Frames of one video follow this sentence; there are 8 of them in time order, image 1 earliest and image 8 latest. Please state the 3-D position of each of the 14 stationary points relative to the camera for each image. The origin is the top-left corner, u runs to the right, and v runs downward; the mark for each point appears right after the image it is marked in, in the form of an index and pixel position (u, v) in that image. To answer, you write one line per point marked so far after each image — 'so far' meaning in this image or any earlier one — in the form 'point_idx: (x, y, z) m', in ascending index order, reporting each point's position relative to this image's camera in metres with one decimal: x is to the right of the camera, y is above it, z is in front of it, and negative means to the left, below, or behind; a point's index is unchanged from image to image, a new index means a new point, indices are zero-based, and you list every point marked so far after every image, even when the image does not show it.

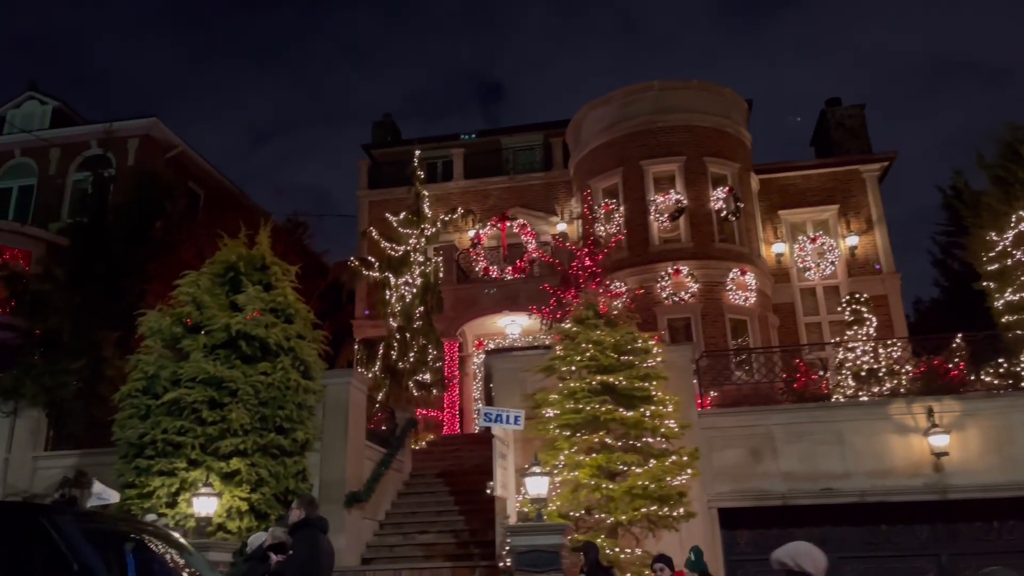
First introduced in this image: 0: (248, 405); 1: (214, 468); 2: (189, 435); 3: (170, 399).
0: (-3.3, -1.5, +9.8) m
1: (-3.6, -2.2, +9.4) m
2: (-4.0, -1.8, +9.5) m
3: (-4.2, -1.4, +9.6) m
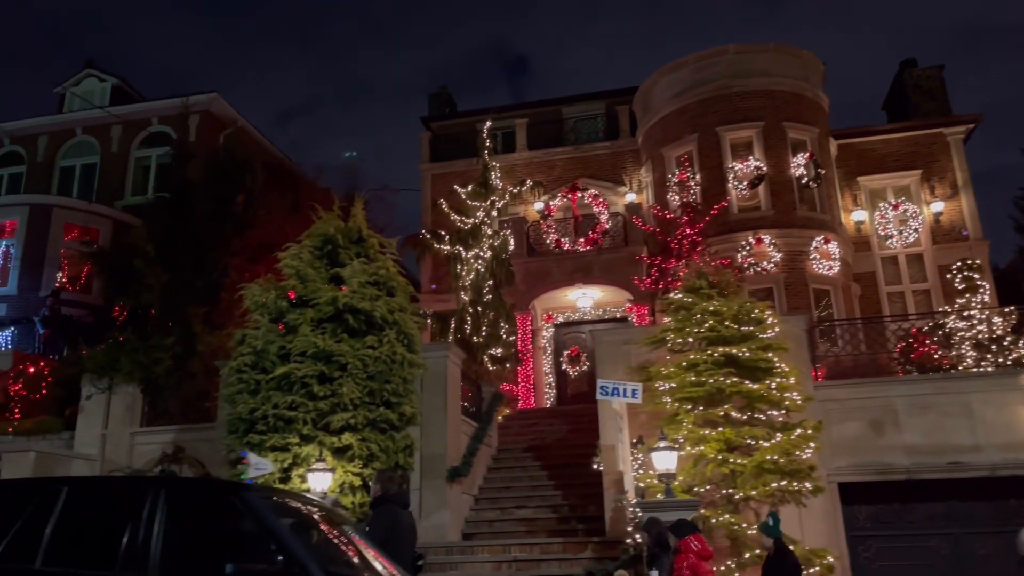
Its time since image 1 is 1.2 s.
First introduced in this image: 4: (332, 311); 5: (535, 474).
0: (-1.9, -1.1, +9.6) m
1: (-2.2, -1.9, +9.3) m
2: (-2.6, -1.5, +9.4) m
3: (-2.8, -1.1, +9.4) m
4: (-2.3, -0.3, +9.8) m
5: (+0.4, -3.1, +12.7) m
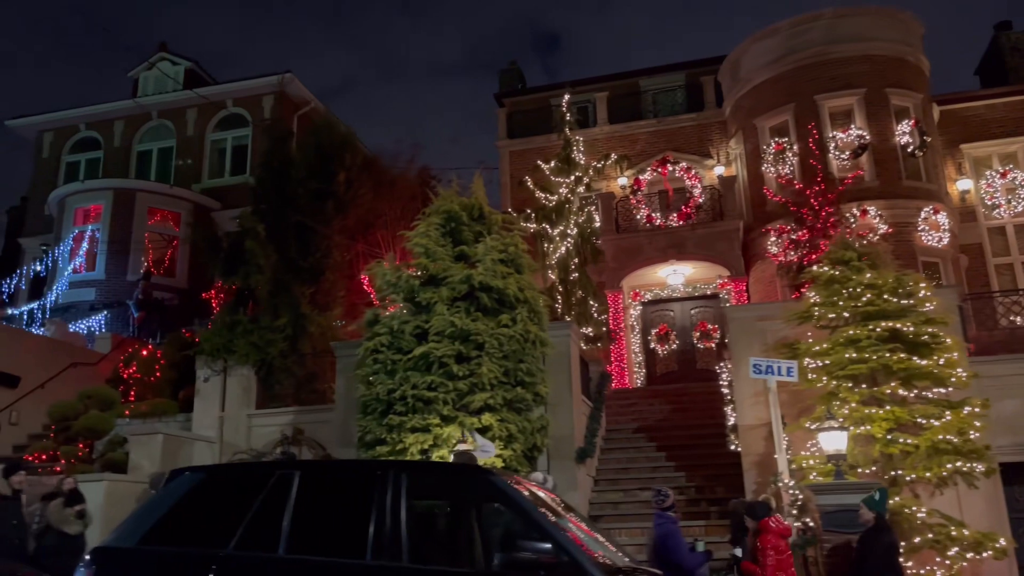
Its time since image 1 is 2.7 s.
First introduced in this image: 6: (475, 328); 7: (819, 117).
0: (-0.2, -0.9, +9.3) m
1: (-0.5, -1.6, +9.1) m
2: (-0.8, -1.2, +9.2) m
3: (-1.1, -0.8, +9.2) m
4: (-0.6, 0.0, +9.5) m
5: (+2.2, -2.7, +12.4) m
6: (-0.4, -0.5, +9.3) m
7: (+6.7, +3.7, +16.9) m
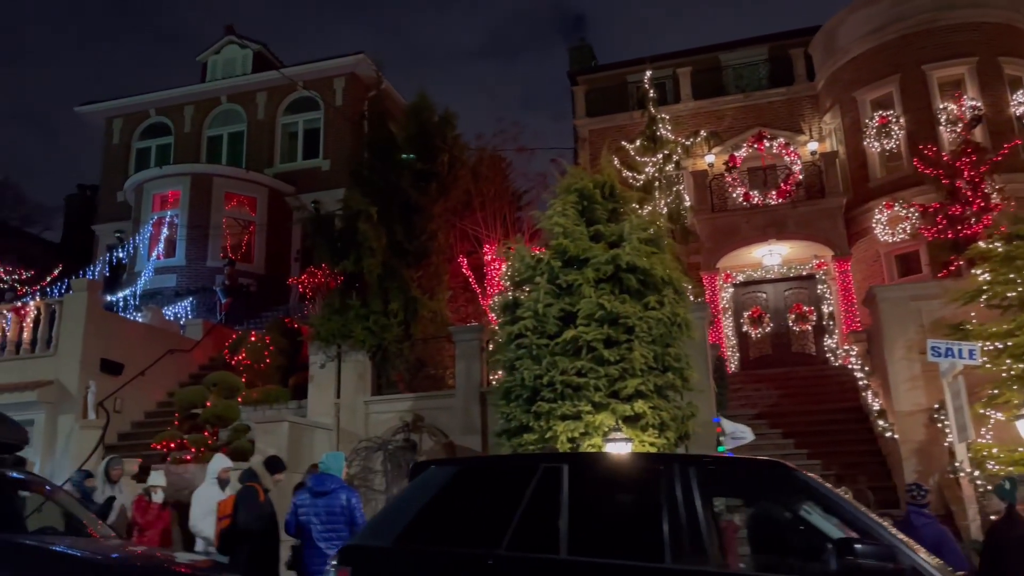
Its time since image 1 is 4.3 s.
0: (+1.5, -0.6, +8.9) m
1: (+1.2, -1.4, +8.7) m
2: (+0.9, -1.0, +8.7) m
3: (+0.6, -0.6, +8.8) m
4: (+1.2, +0.2, +9.1) m
5: (+4.1, -2.4, +11.9) m
6: (+1.3, -0.3, +8.8) m
7: (+8.7, +4.2, +16.2) m
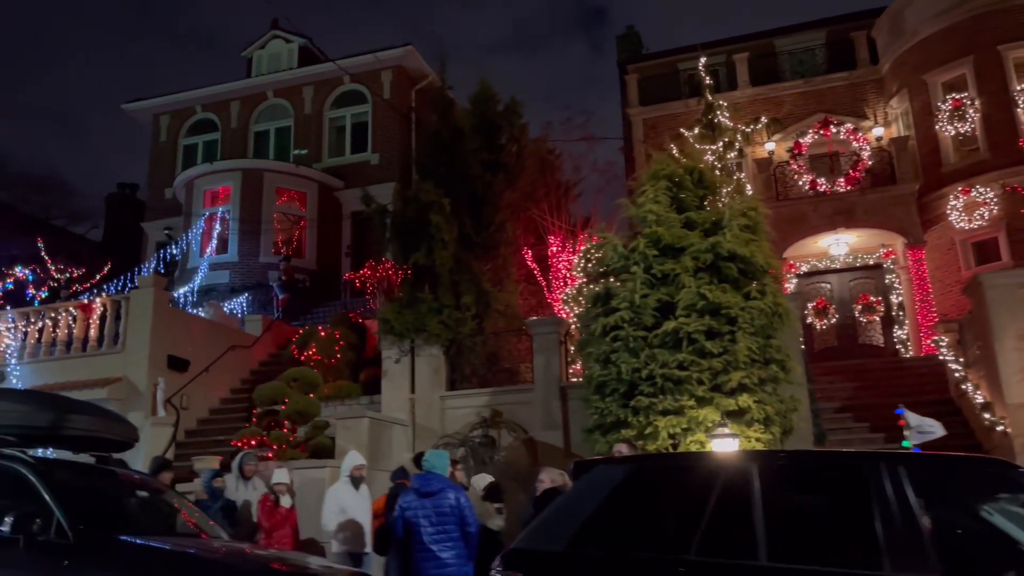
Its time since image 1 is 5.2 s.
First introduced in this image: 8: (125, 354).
0: (+2.6, -0.5, +8.5) m
1: (+2.3, -1.3, +8.3) m
2: (+2.0, -0.9, +8.4) m
3: (+1.7, -0.5, +8.5) m
4: (+2.2, +0.3, +8.7) m
5: (+5.3, -2.2, +11.5) m
6: (+2.4, -0.1, +8.5) m
7: (+9.9, +4.4, +15.6) m
8: (-6.4, -1.1, +12.8) m
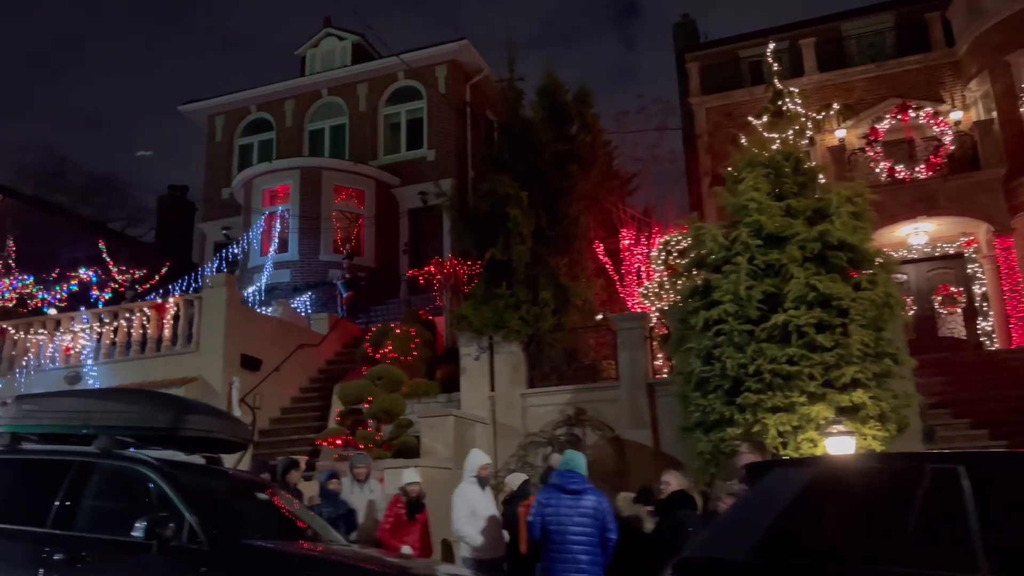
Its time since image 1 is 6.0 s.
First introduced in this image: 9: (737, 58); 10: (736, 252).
0: (+3.7, -0.4, +8.1) m
1: (+3.3, -1.2, +7.9) m
2: (+3.0, -0.8, +8.0) m
3: (+2.8, -0.4, +8.1) m
4: (+3.3, +0.4, +8.3) m
5: (+6.5, -2.1, +10.9) m
6: (+3.4, 0.0, +8.1) m
7: (+11.2, +4.6, +14.8) m
8: (-5.1, -1.1, +12.7) m
9: (+5.9, +5.9, +20.0) m
10: (+2.5, +0.4, +8.6) m
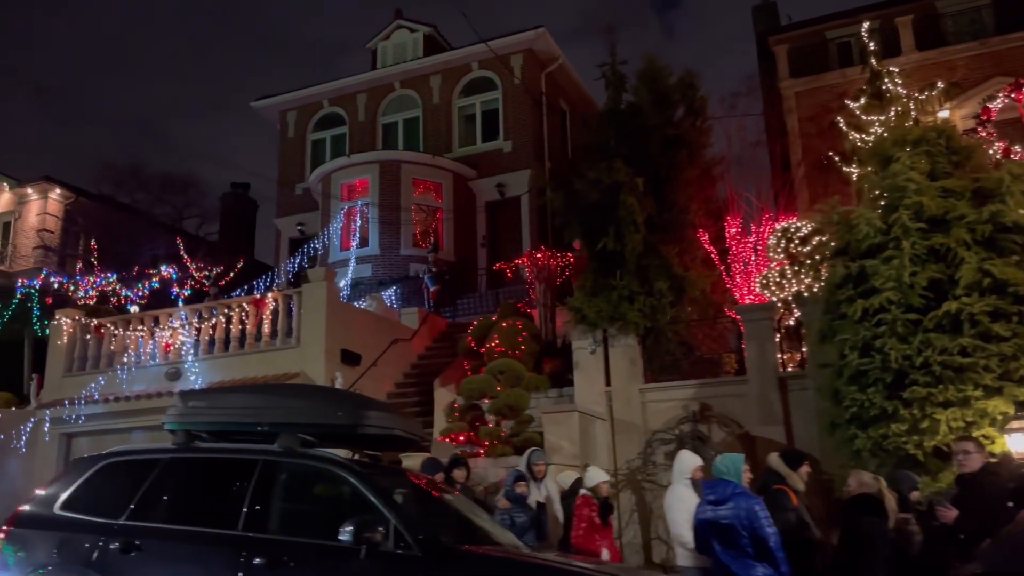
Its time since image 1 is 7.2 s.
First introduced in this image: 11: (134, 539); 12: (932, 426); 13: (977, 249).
0: (+5.1, -0.3, +7.5) m
1: (+4.8, -1.0, +7.3) m
2: (+4.5, -0.6, +7.5) m
3: (+4.2, -0.2, +7.5) m
4: (+4.7, +0.6, +7.7) m
5: (+8.1, -1.9, +10.2) m
6: (+4.9, +0.1, +7.5) m
7: (+12.9, +4.9, +13.8) m
8: (-3.4, -1.0, +12.6) m
9: (+7.9, +6.2, +19.2) m
10: (+4.0, +0.5, +8.0) m
11: (-2.4, -1.6, +4.9) m
12: (+4.1, -1.3, +7.5) m
13: (+4.6, +0.4, +7.7) m
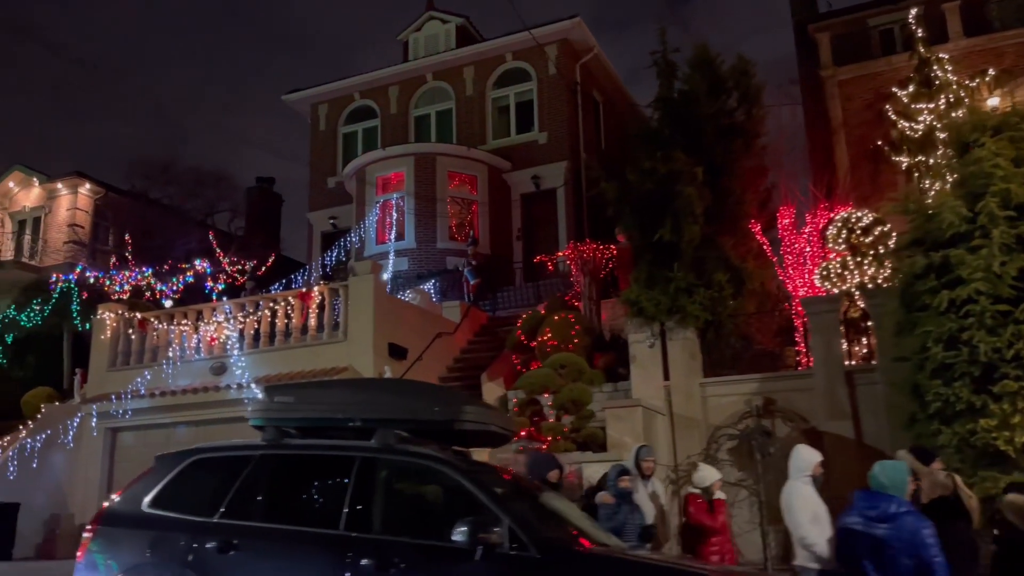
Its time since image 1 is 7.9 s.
0: (+5.8, -0.2, +7.2) m
1: (+5.5, -0.9, +7.1) m
2: (+5.2, -0.5, +7.2) m
3: (+4.9, -0.1, +7.3) m
4: (+5.5, +0.7, +7.4) m
5: (+8.8, -1.7, +9.9) m
6: (+5.6, +0.2, +7.2) m
7: (+13.7, +5.1, +13.3) m
8: (-2.6, -0.9, +12.4) m
9: (+8.8, +6.4, +18.8) m
10: (+4.7, +0.6, +7.7) m
11: (-1.7, -1.5, +4.8) m
12: (+4.8, -1.2, +7.2) m
13: (+5.3, +0.5, +7.4) m
